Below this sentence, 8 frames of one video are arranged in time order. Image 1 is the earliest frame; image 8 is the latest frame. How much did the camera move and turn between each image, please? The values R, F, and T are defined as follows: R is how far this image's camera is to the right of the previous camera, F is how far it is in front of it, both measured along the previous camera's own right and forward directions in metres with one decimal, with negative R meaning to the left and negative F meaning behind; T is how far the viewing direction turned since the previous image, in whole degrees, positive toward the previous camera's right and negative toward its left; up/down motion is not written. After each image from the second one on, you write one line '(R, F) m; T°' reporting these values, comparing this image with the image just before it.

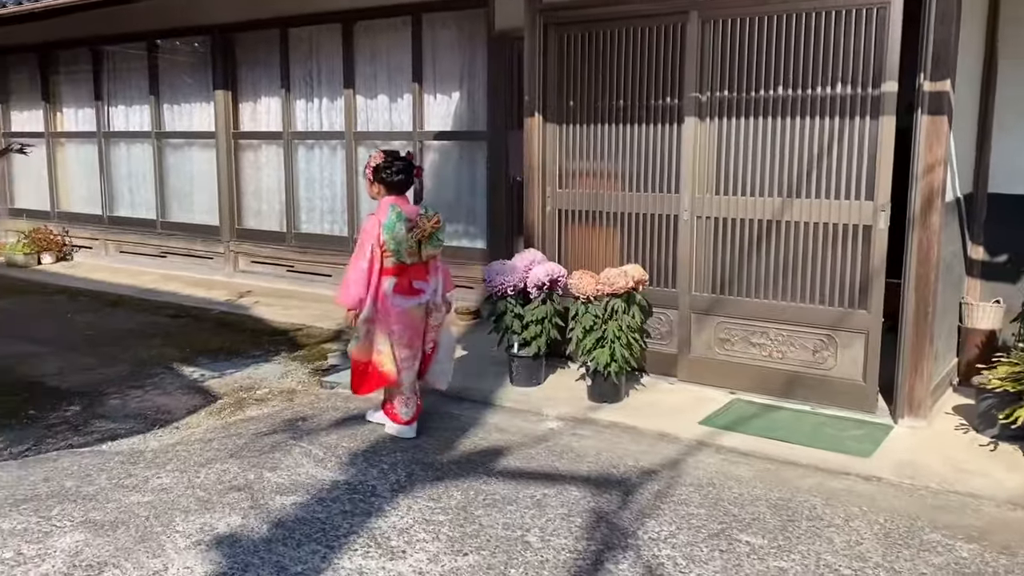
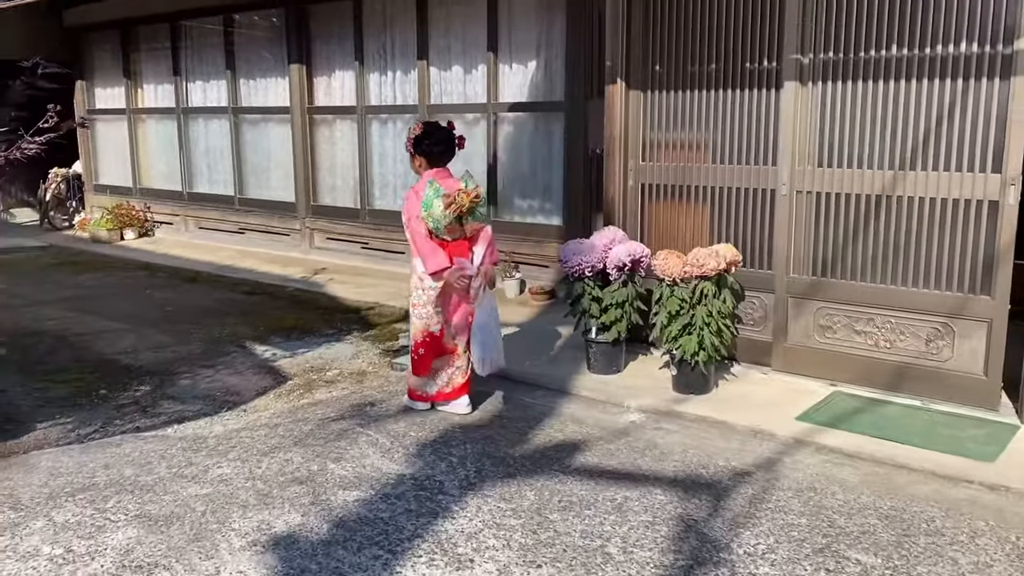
(0.0, +0.3) m; -5°
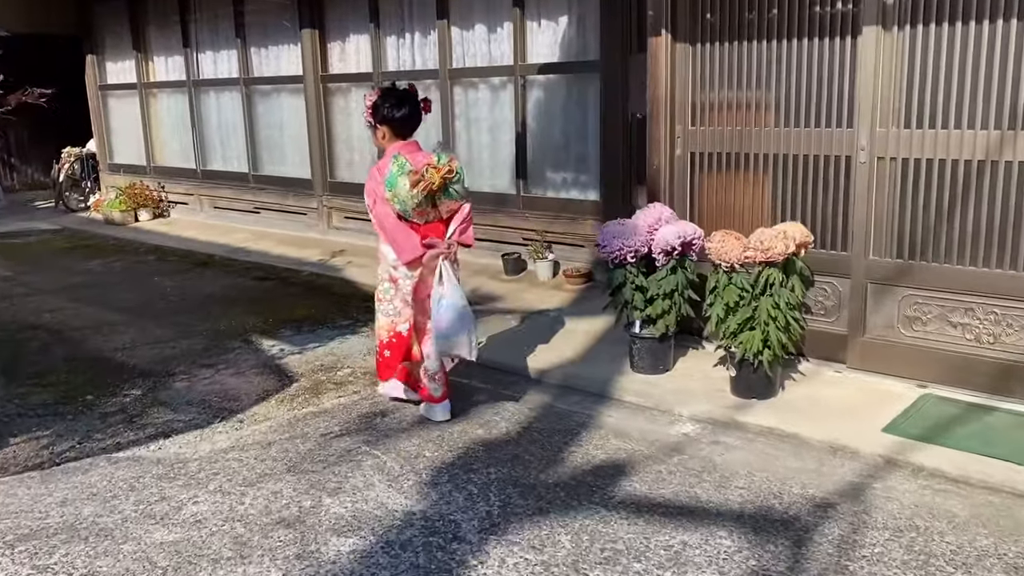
(0.0, +0.7) m; -2°
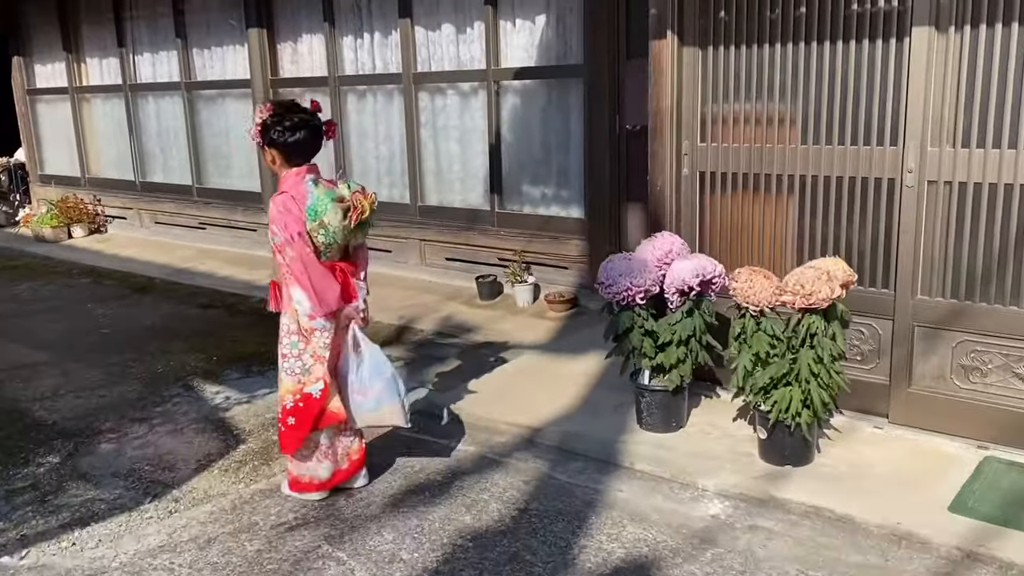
(-0.1, +0.7) m; +3°
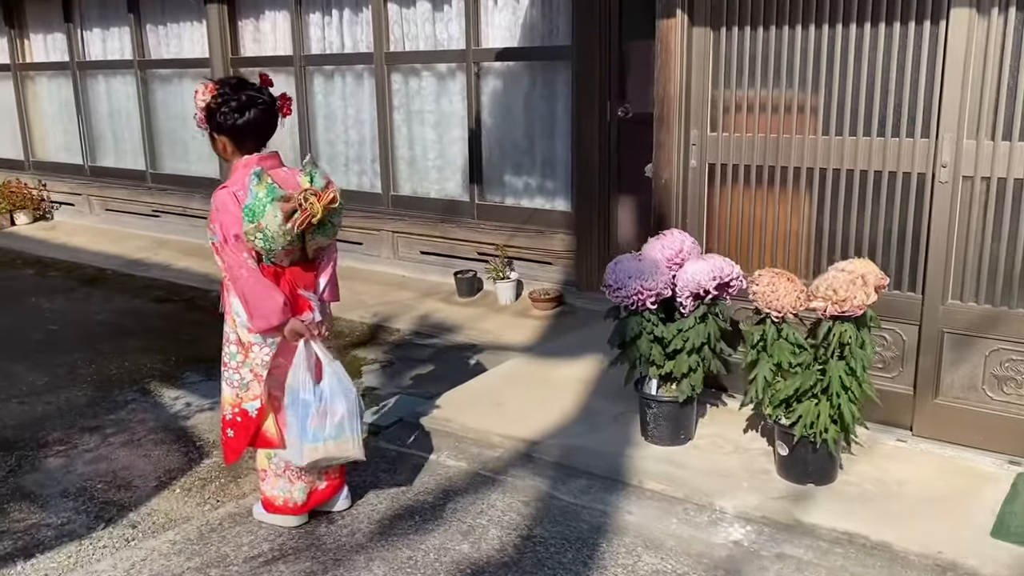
(-0.2, +0.3) m; +3°
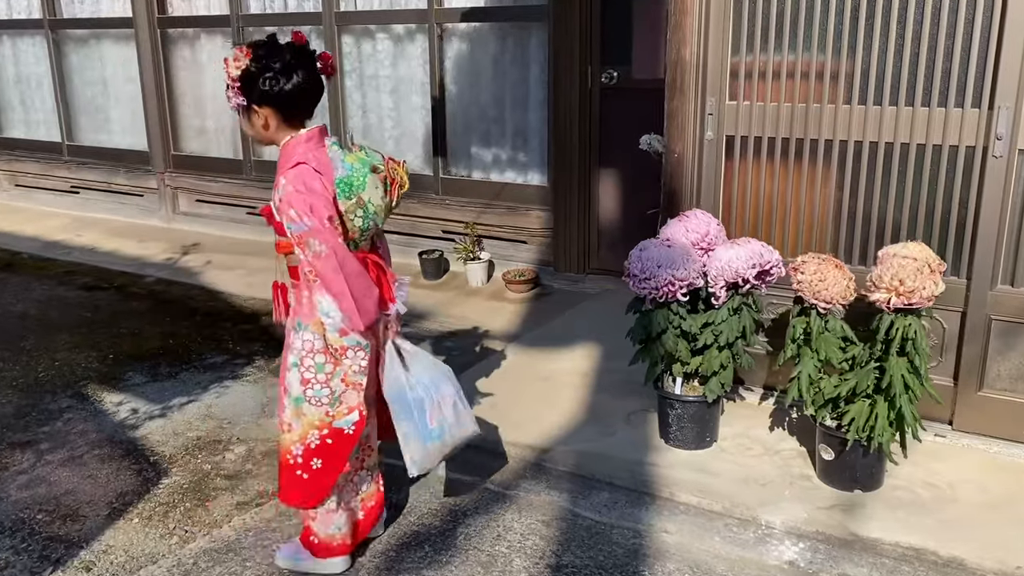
(-0.3, +0.4) m; +5°
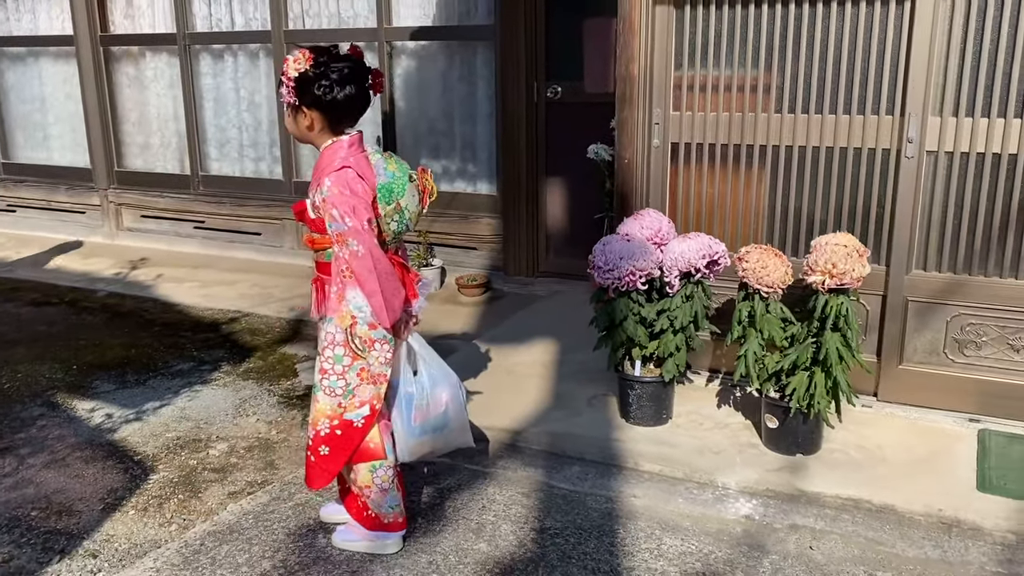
(-0.2, -0.3) m; +5°
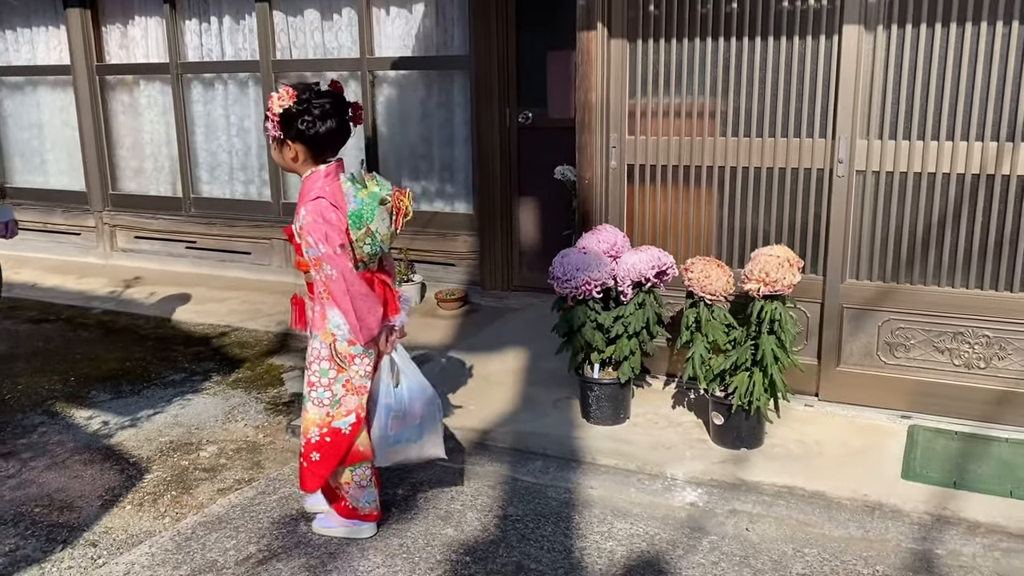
(+0.1, -0.3) m; +1°
